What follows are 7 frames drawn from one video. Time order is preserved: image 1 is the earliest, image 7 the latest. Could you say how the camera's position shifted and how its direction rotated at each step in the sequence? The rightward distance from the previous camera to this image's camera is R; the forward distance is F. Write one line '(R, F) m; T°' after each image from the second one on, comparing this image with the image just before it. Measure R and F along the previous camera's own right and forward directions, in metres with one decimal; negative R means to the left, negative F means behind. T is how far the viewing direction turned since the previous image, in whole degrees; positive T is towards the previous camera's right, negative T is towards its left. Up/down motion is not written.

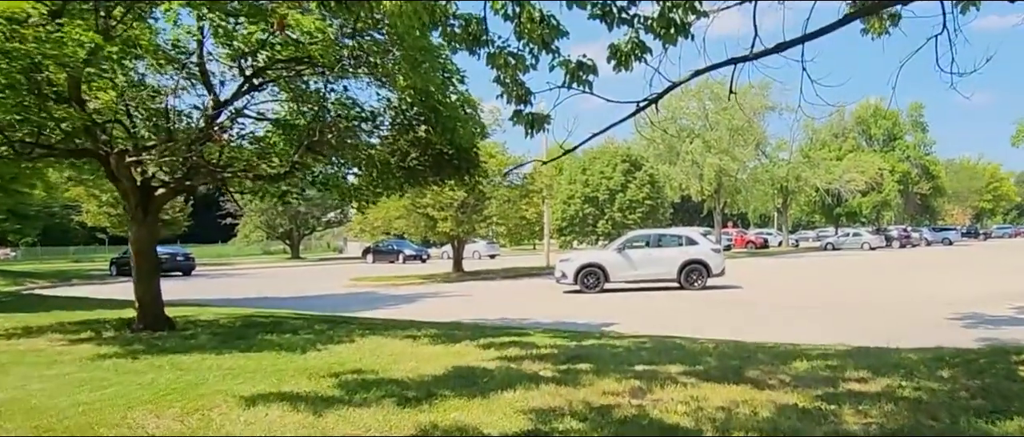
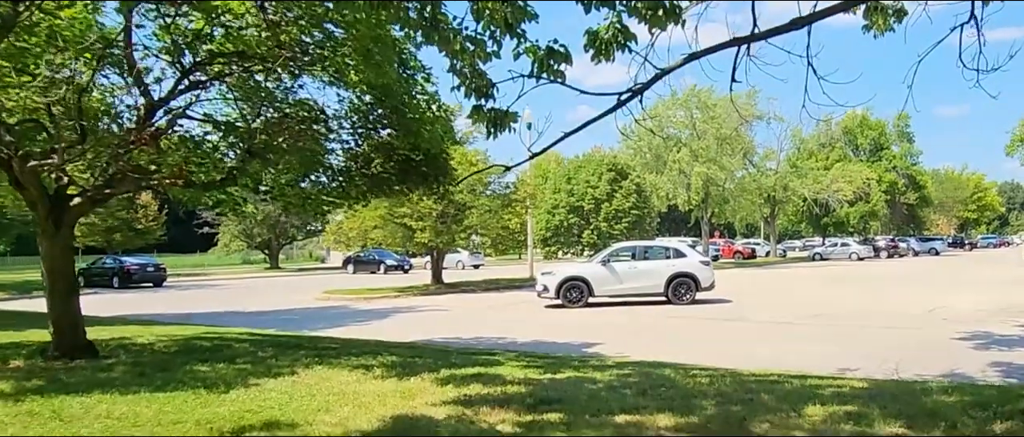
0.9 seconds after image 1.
(+0.2, +1.1) m; +1°
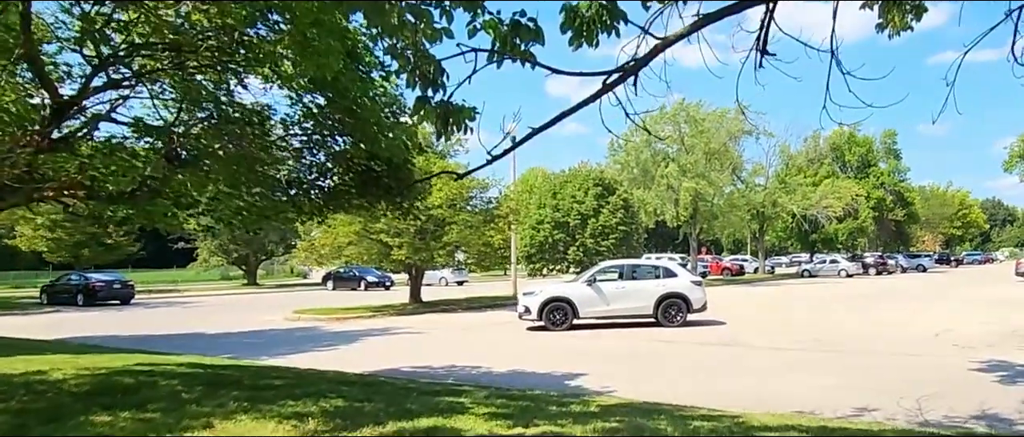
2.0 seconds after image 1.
(+0.2, +1.3) m; +1°
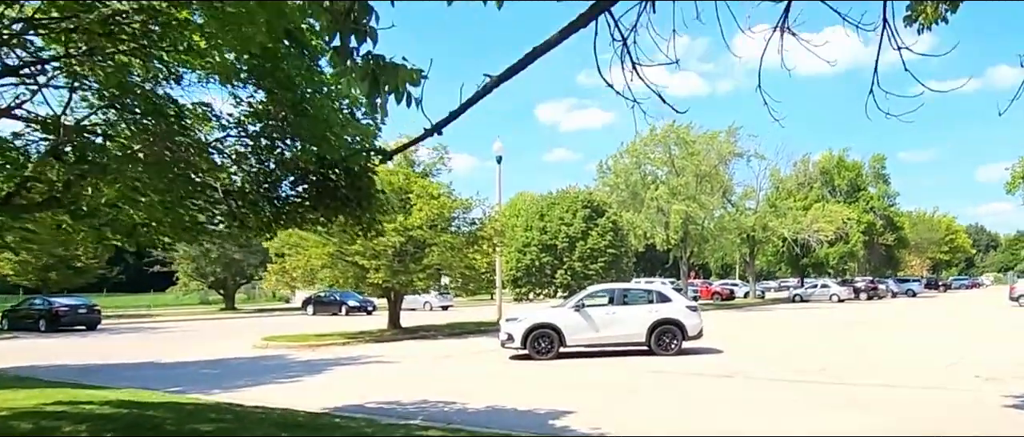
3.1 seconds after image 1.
(+0.2, +1.4) m; +1°
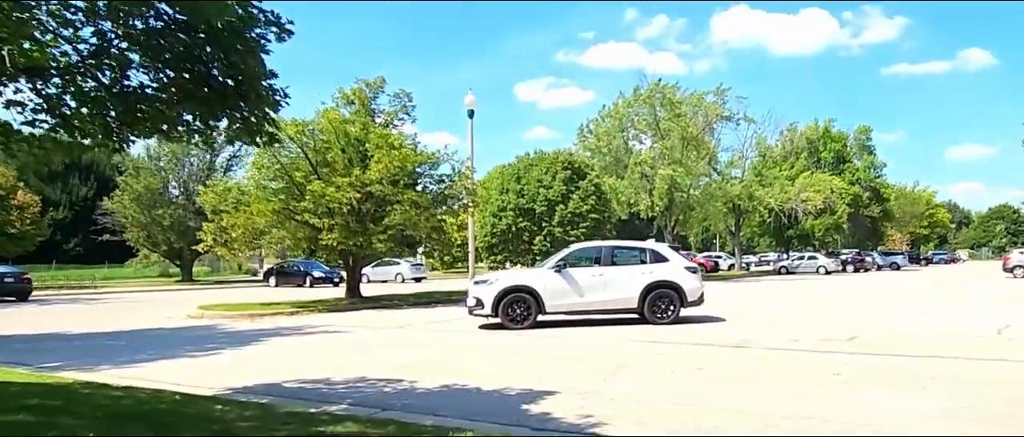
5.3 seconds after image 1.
(+0.2, +3.0) m; +2°
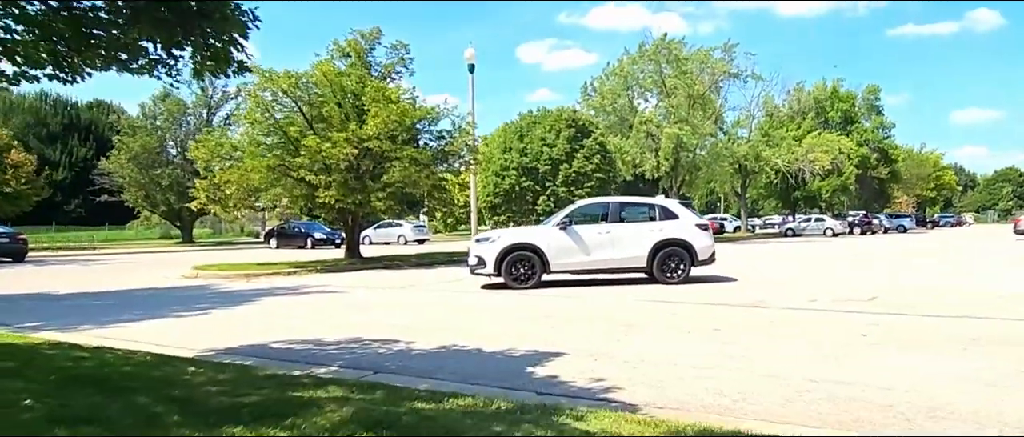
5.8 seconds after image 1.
(0.0, +0.7) m; 0°
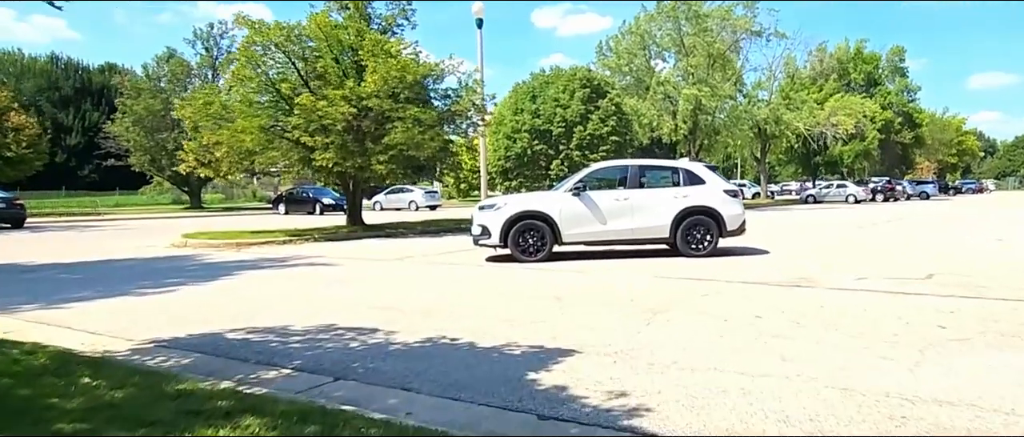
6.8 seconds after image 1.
(+0.1, +1.5) m; -1°
